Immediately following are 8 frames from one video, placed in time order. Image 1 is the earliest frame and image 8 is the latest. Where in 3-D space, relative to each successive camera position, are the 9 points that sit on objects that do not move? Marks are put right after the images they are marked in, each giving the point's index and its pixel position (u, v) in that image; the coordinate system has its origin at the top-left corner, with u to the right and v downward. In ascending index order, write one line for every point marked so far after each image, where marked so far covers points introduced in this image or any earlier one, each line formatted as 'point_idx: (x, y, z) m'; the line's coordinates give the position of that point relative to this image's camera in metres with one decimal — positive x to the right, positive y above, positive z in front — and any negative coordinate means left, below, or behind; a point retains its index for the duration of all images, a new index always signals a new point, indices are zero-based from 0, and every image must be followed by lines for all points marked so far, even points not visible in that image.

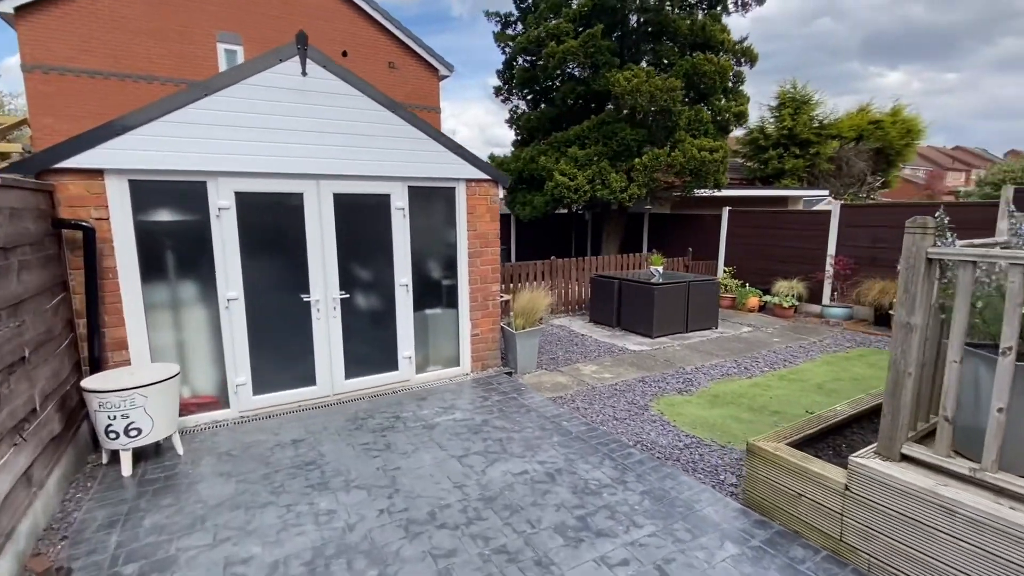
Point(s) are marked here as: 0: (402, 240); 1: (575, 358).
0: (-1.0, +0.4, +4.4) m
1: (+0.7, -0.8, +5.3) m
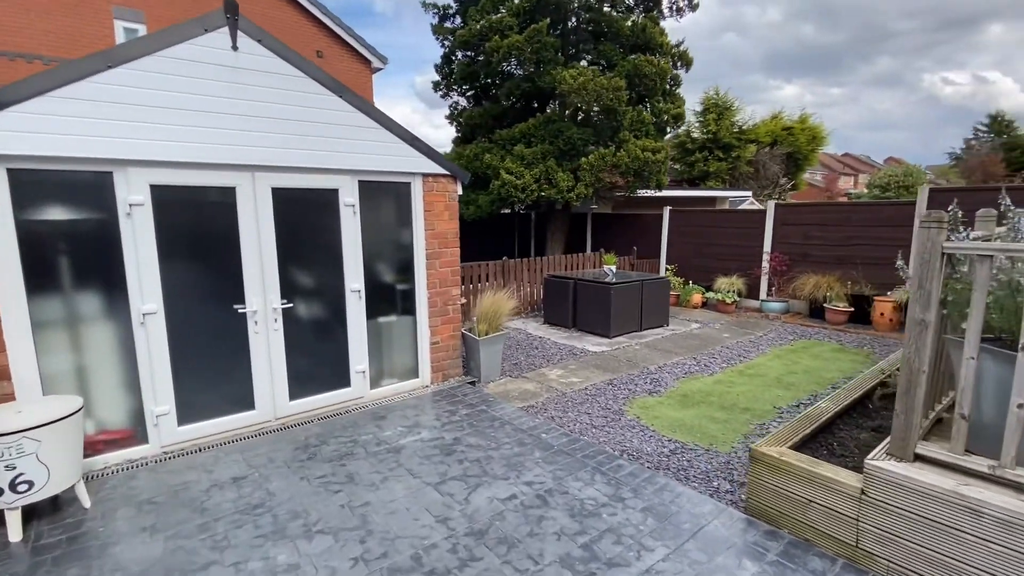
0: (-1.3, +0.4, +4.0) m
1: (+0.3, -0.8, +5.1) m
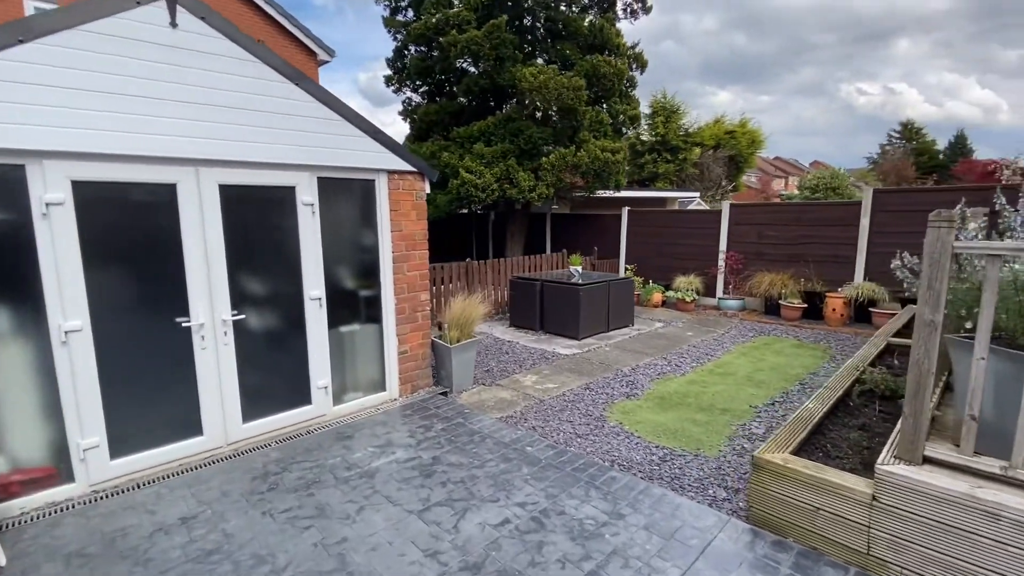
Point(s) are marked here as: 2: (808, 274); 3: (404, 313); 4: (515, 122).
0: (-1.5, +0.3, +3.6) m
1: (0.0, -0.8, +4.9) m
2: (+4.5, +0.2, +7.3) m
3: (-0.9, -0.2, +4.2) m
4: (0.0, +3.0, +8.6) m
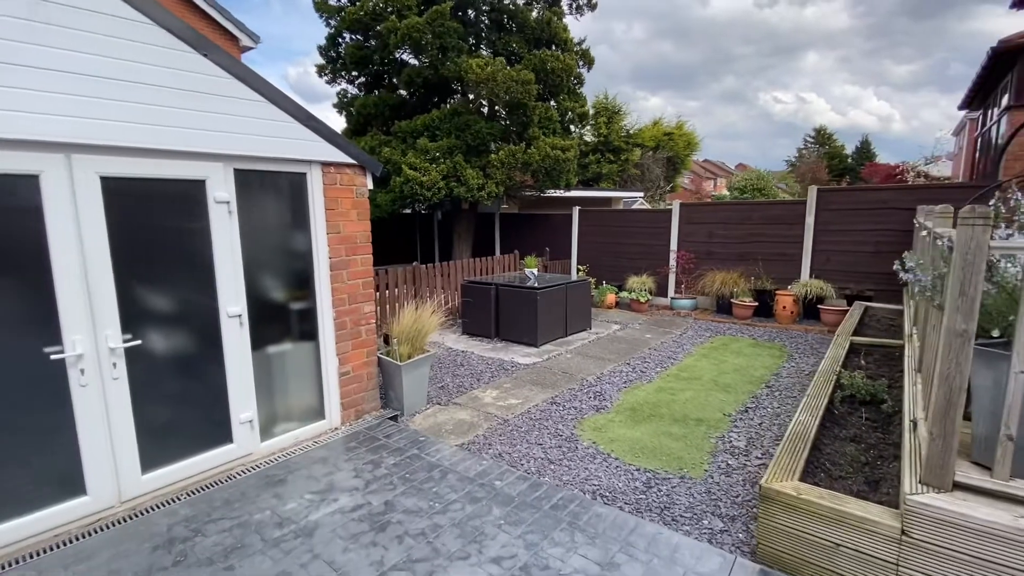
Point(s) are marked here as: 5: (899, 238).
0: (-1.8, +0.2, +3.0) m
1: (-0.4, -0.9, +4.5) m
2: (+3.8, +0.2, +7.4) m
3: (-1.3, -0.3, +3.7) m
4: (-0.9, +2.9, +8.1) m
5: (+5.1, +0.7, +6.3) m
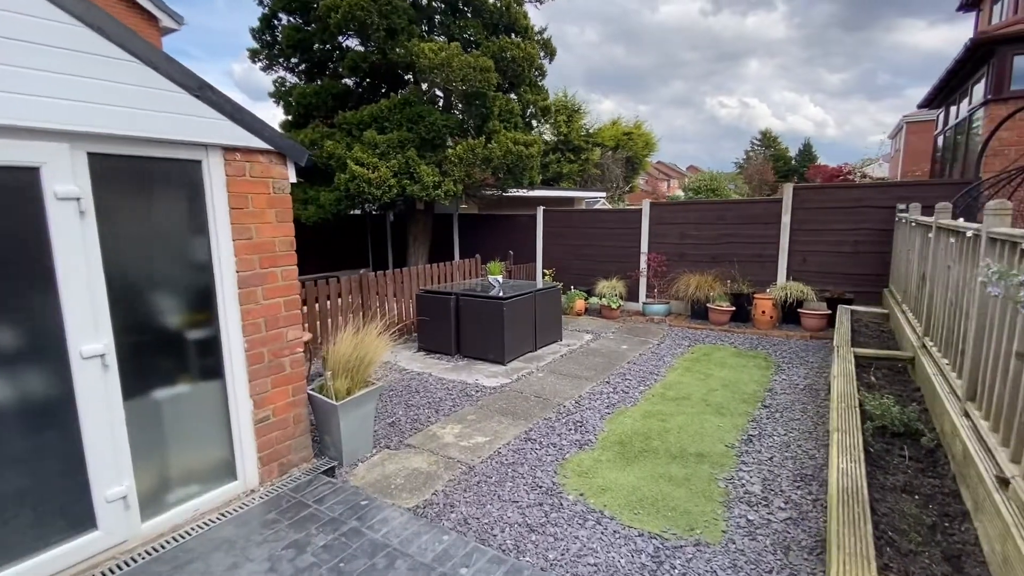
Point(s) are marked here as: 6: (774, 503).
0: (-1.9, +0.1, +2.2) m
1: (-0.7, -1.0, +3.7) m
2: (+3.2, +0.2, +7.0) m
3: (-1.5, -0.4, +2.9) m
4: (-1.5, +2.8, +7.4) m
5: (+4.6, +0.6, +6.1) m
6: (+1.4, -1.2, +2.6) m
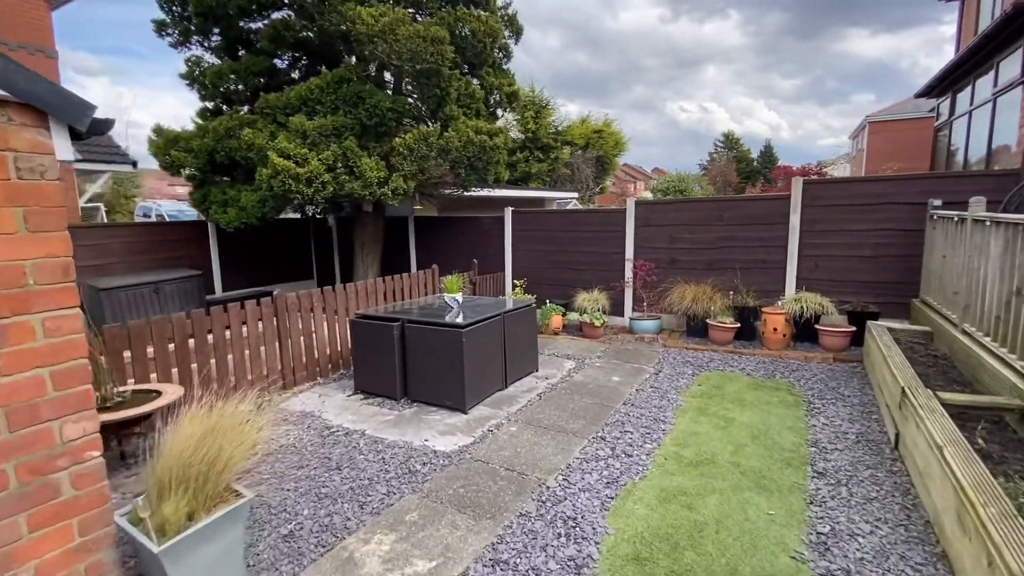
0: (-2.1, -0.1, +0.8) m
1: (-0.9, -1.2, +2.5) m
2: (+2.8, 0.0, +6.0) m
3: (-1.6, -0.6, +1.6) m
4: (-2.0, +2.5, +6.1) m
5: (+4.2, +0.5, +5.2) m
6: (+1.3, -1.3, +1.5) m
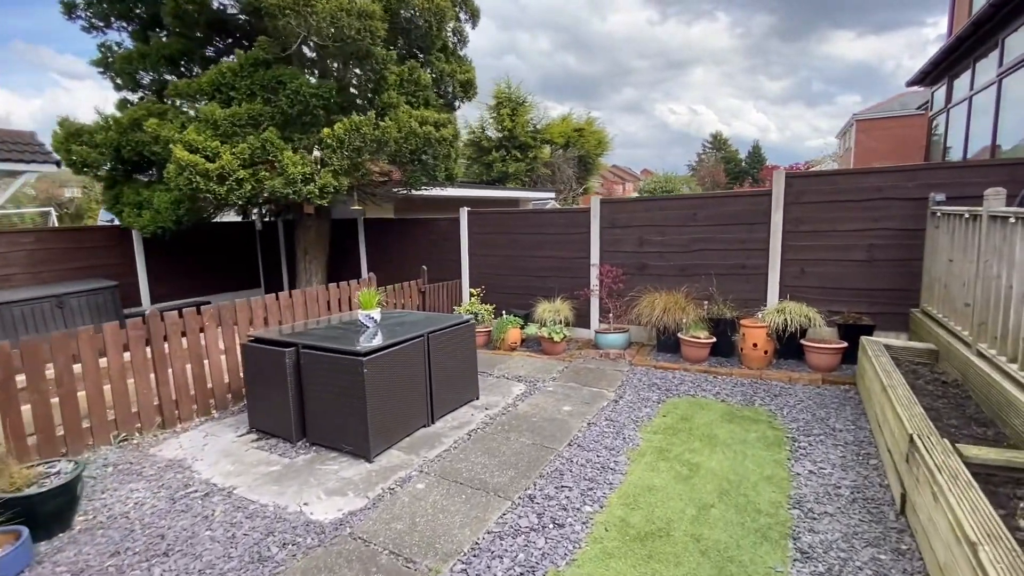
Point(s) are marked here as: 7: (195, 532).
0: (-2.6, -0.2, +0.1) m
1: (-1.4, -1.3, +1.7) m
2: (+2.2, 0.0, +5.3) m
3: (-2.2, -0.8, +0.8) m
4: (-2.6, +2.4, +5.3) m
5: (+3.7, +0.5, +4.5) m
6: (+0.8, -1.4, +0.8) m
7: (-1.6, -1.2, +2.5) m
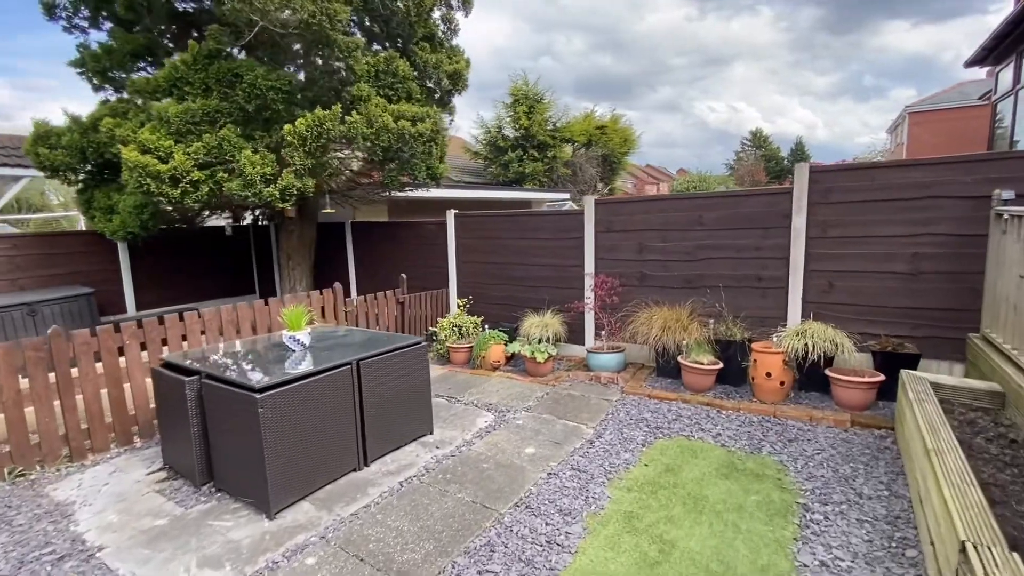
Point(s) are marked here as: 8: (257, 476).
0: (-3.1, -0.3, -0.3) m
1: (-1.9, -1.4, +1.2) m
2: (+2.0, -0.2, +4.6) m
3: (-2.7, -0.9, +0.4) m
4: (-2.8, +2.3, +4.9) m
5: (+3.4, +0.3, +3.6) m
6: (+0.2, -1.5, +0.1) m
7: (-2.0, -1.3, +2.0) m
8: (-1.4, -1.0, +2.6) m
